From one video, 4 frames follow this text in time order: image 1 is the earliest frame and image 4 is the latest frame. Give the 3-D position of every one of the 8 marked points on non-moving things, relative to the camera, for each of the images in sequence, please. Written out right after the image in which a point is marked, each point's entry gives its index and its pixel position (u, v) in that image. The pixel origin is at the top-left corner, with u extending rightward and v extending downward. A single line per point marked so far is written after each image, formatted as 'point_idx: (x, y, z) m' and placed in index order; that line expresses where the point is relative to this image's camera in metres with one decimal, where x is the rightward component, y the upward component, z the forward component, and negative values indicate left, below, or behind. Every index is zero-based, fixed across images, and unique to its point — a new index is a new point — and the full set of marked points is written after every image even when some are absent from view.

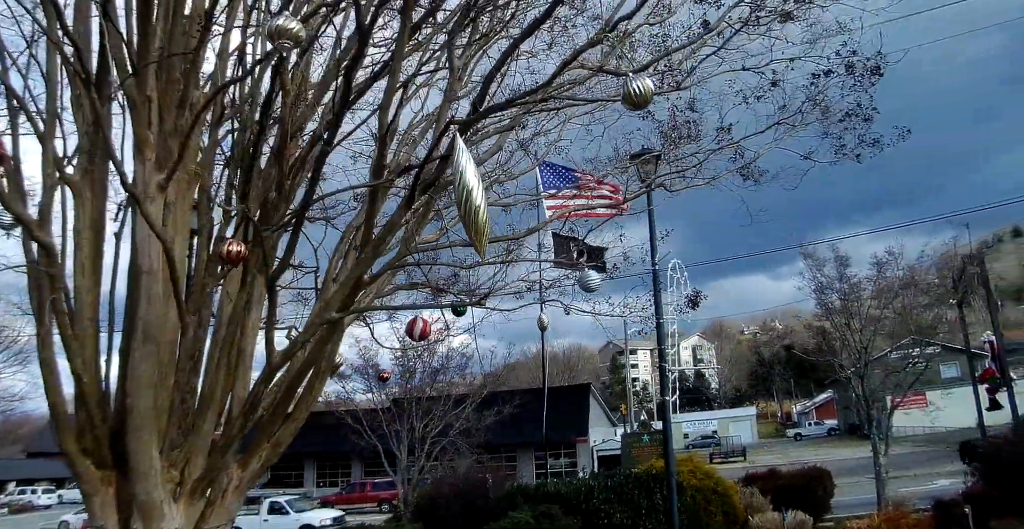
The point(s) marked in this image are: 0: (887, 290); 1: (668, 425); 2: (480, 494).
0: (+7.9, -0.5, +16.7) m
1: (+2.2, -2.3, +11.3) m
2: (-0.8, -4.7, +16.0) m
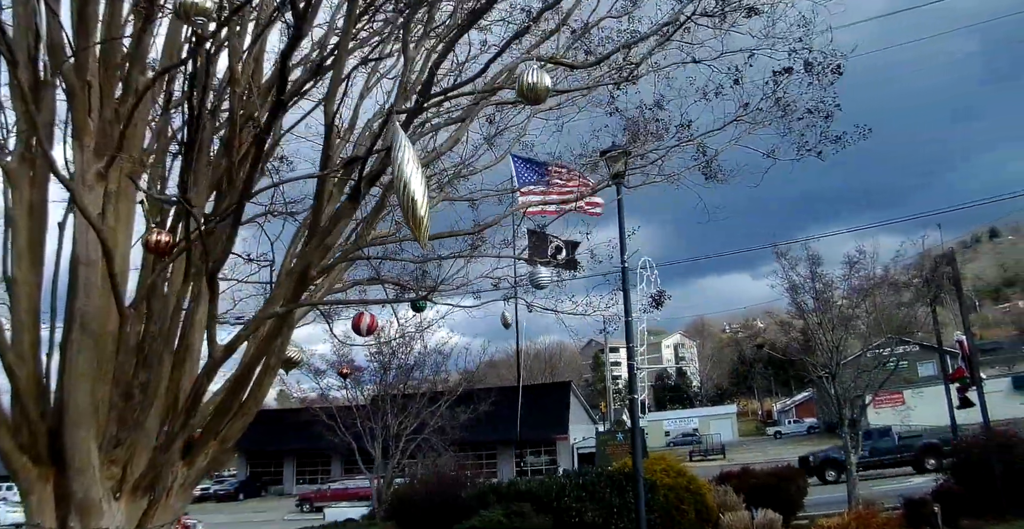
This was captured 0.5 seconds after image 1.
0: (+7.4, -0.5, +16.8) m
1: (+1.8, -2.3, +11.3) m
2: (-1.3, -4.7, +15.9) m
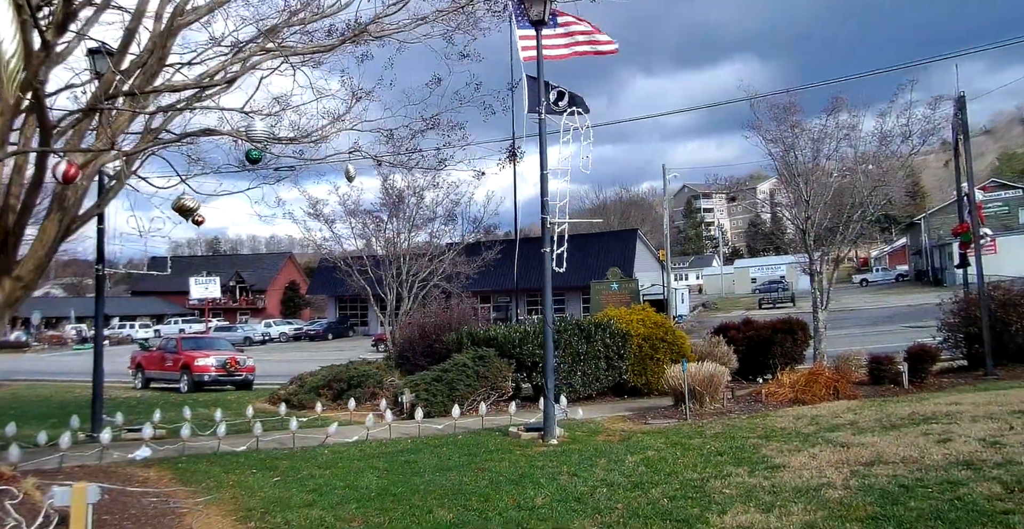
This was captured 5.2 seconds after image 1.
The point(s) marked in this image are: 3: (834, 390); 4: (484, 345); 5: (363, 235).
0: (+7.0, +2.6, +15.4) m
1: (+0.5, -0.2, +11.5) m
2: (-1.6, -1.6, +17.0) m
3: (+5.3, -2.1, +12.8) m
4: (-0.5, -1.6, +15.3) m
5: (-3.7, +0.7, +19.6) m
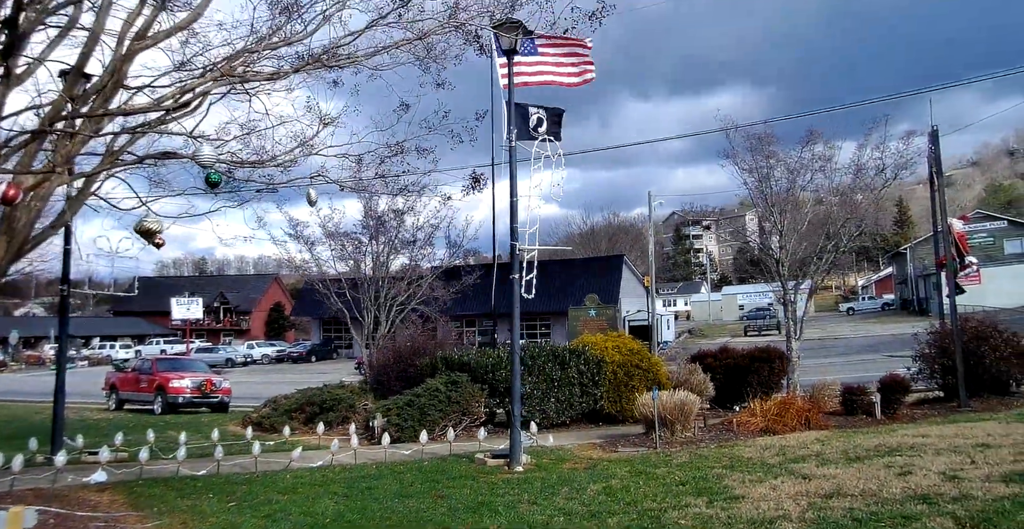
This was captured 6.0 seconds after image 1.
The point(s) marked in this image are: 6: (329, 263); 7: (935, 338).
0: (+6.5, +2.0, +15.5) m
1: (0.0, -0.6, +11.4) m
2: (-2.1, -2.1, +16.9) m
3: (+4.8, -2.5, +12.7) m
4: (-1.1, -2.1, +15.2) m
5: (-4.2, +0.1, +19.5) m
6: (-4.6, 0.0, +19.7) m
7: (+7.7, -1.3, +14.3) m
